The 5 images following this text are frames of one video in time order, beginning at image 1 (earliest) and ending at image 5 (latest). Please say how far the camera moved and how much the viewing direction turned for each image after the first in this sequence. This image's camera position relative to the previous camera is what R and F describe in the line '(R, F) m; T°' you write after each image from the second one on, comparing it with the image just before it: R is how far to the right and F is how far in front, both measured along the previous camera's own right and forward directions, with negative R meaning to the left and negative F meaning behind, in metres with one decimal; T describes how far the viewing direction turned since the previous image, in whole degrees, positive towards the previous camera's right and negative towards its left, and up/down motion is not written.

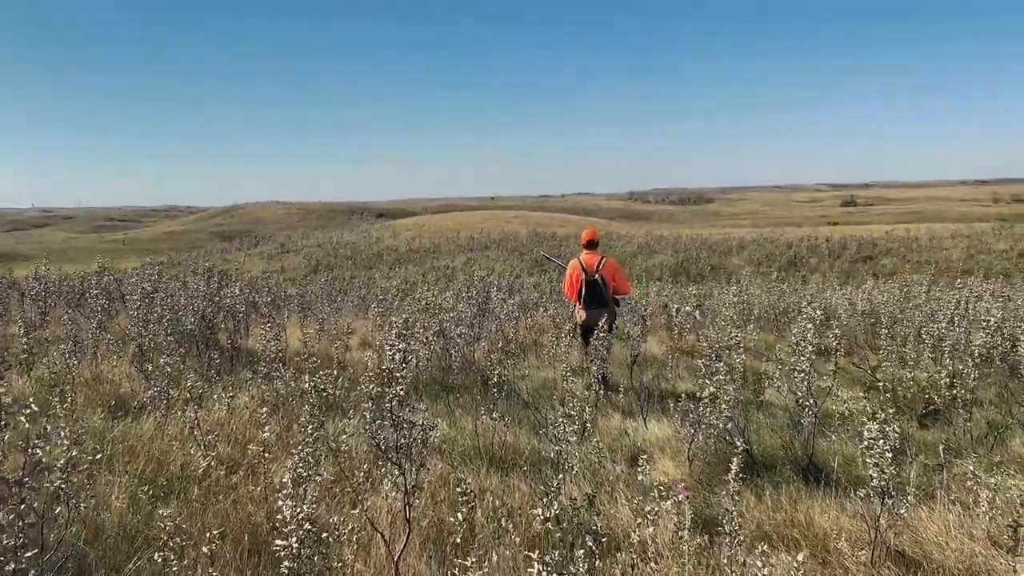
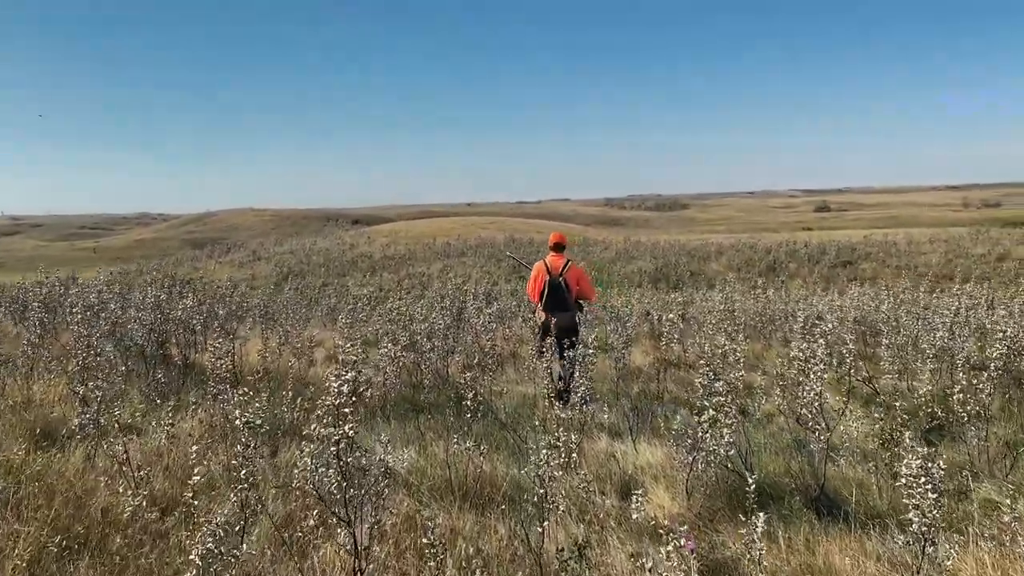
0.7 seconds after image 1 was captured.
(0.0, +0.6) m; +2°
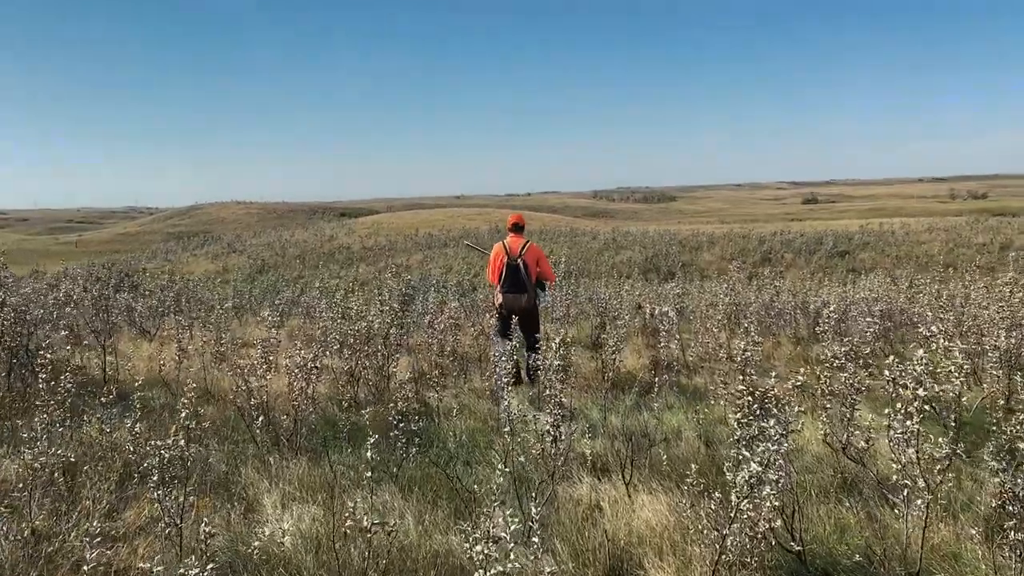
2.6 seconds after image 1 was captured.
(+0.2, +1.6) m; +1°
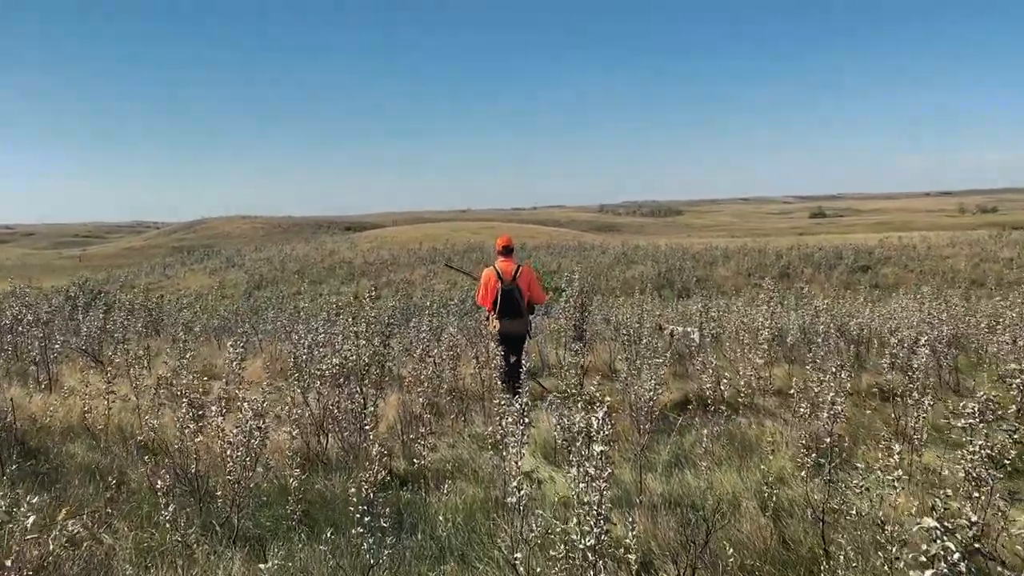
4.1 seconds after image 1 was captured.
(0.0, +1.2) m; 0°
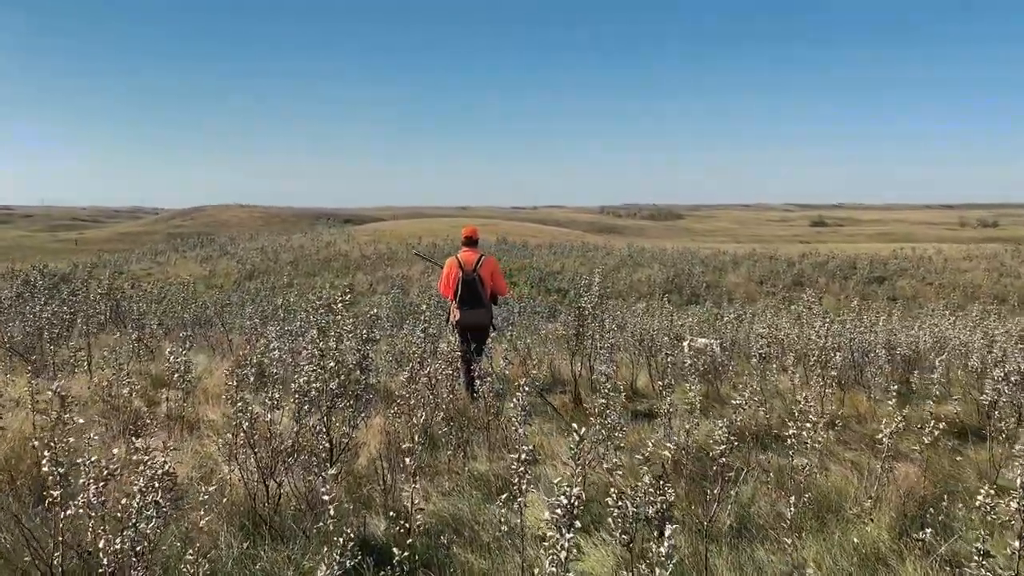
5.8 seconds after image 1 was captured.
(-0.1, +1.2) m; 0°
